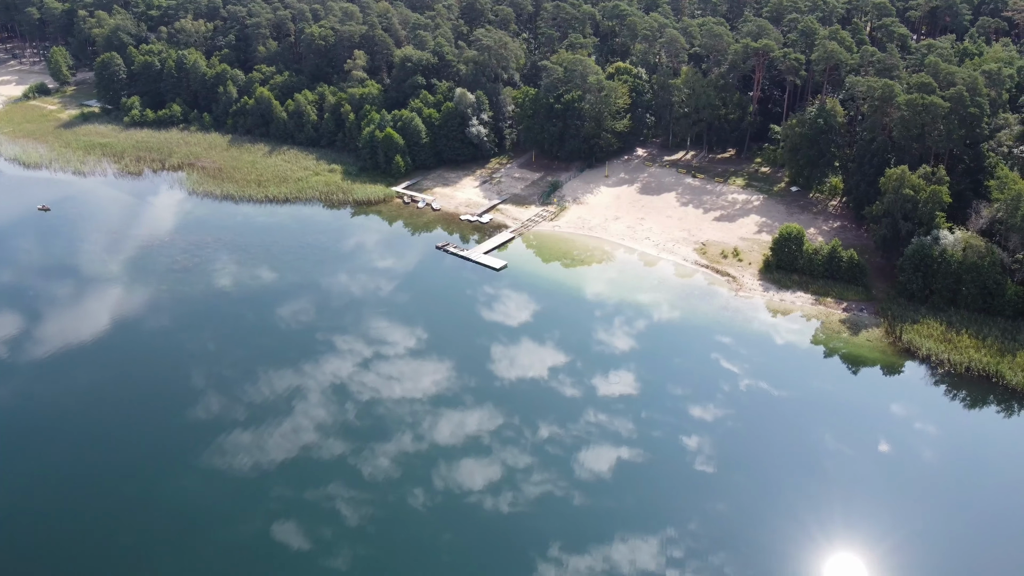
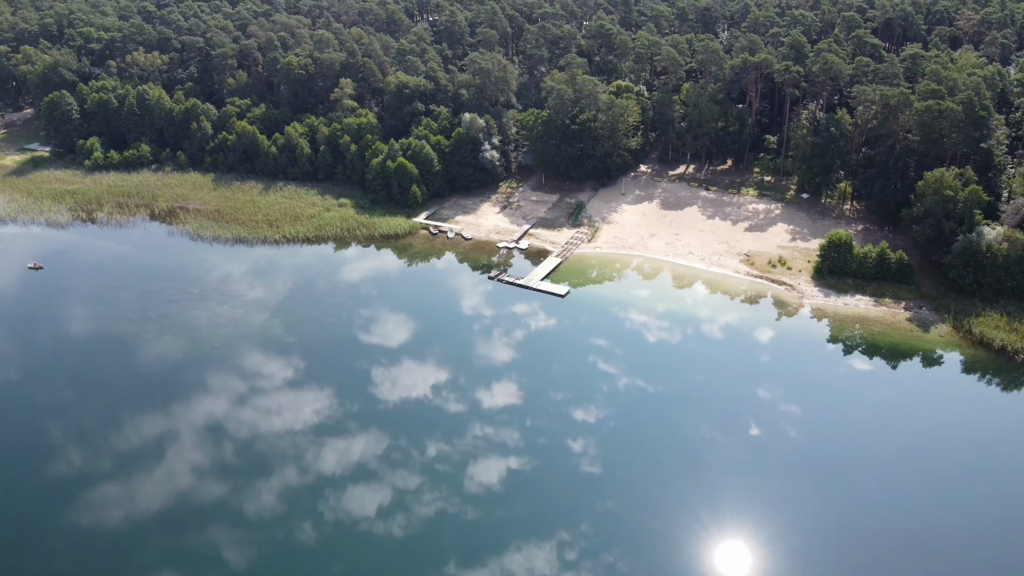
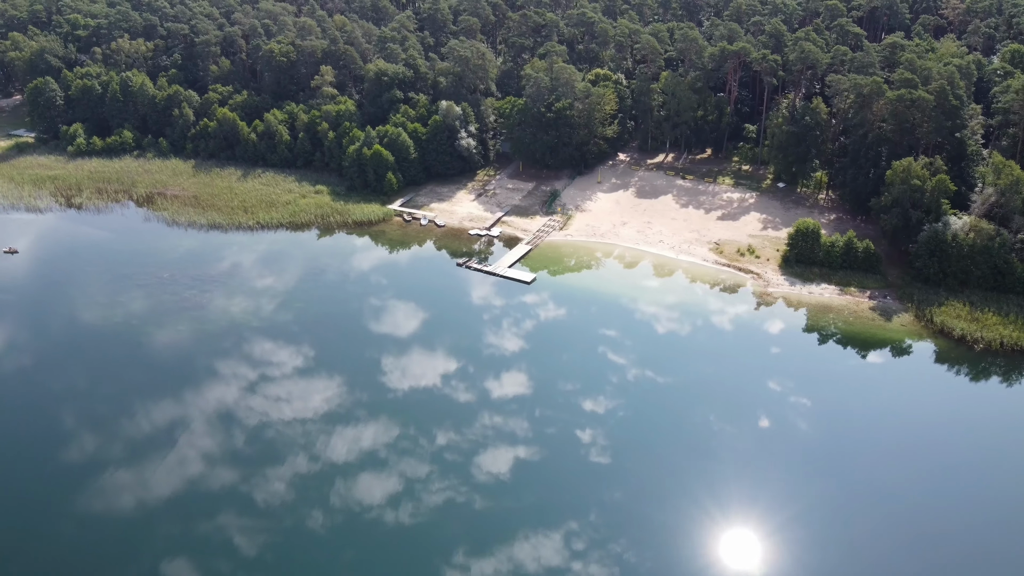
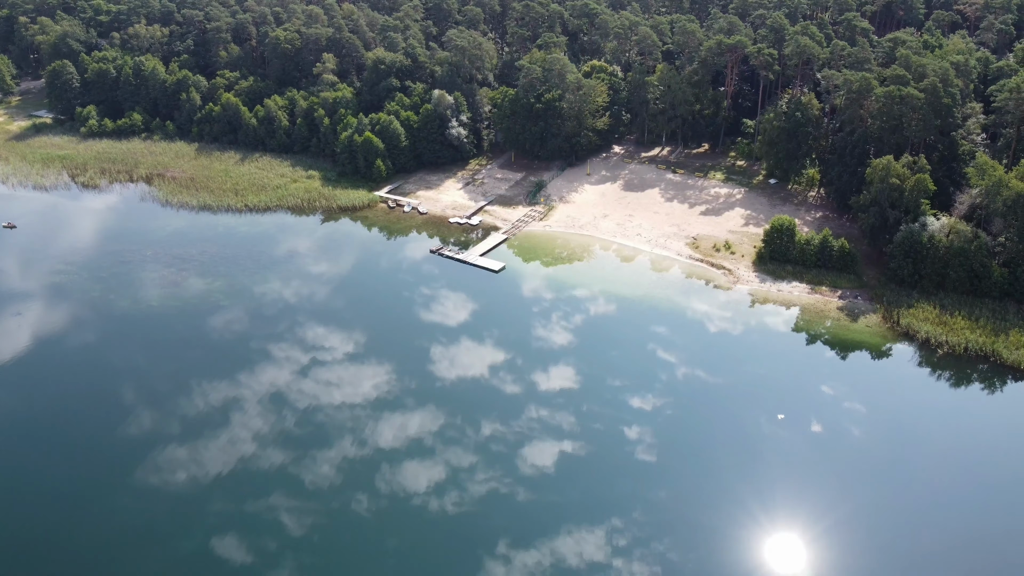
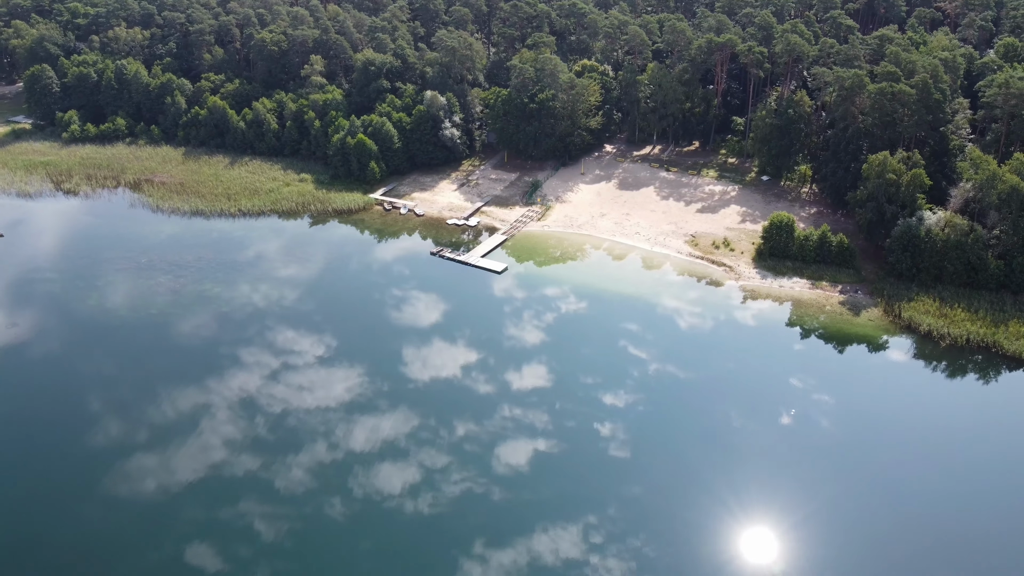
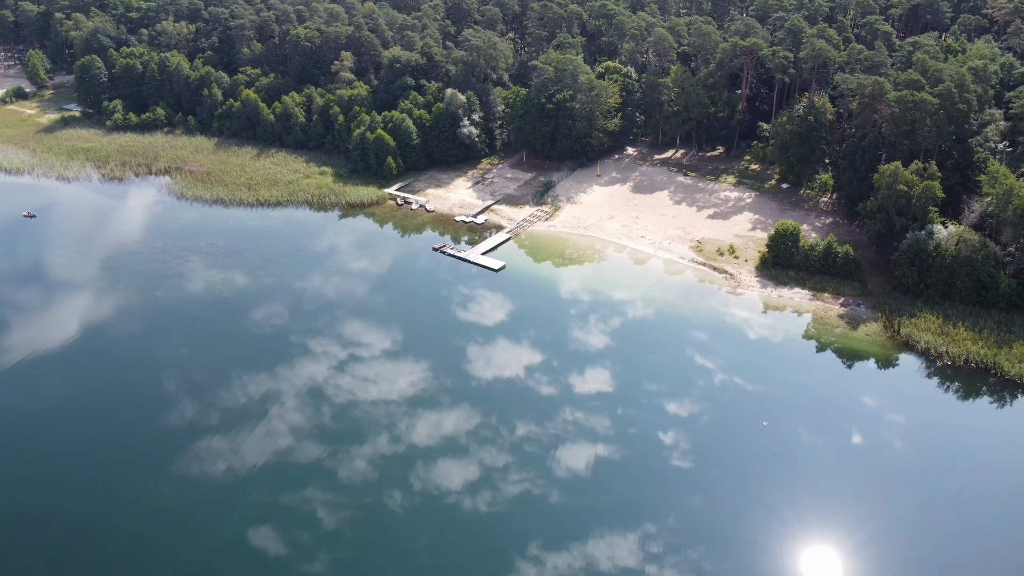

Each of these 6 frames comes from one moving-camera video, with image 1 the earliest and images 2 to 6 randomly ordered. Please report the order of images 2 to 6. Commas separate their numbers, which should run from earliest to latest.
6, 4, 5, 3, 2
